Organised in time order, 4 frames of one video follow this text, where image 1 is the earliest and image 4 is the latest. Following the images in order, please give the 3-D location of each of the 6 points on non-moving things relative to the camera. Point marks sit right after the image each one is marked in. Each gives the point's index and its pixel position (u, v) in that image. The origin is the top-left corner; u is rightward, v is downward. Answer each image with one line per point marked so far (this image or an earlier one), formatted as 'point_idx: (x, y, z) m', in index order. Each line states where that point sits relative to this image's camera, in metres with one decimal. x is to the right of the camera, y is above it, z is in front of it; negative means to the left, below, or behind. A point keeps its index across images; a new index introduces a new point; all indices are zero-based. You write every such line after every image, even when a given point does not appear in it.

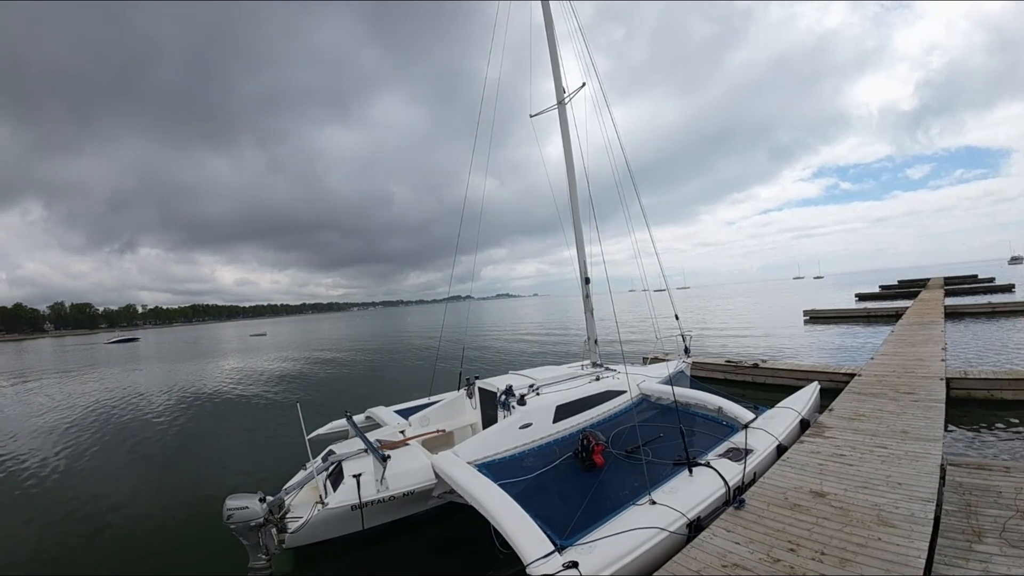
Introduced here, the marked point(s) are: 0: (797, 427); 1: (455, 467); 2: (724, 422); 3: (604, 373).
0: (+4.4, -2.1, +5.2) m
1: (-0.9, -2.5, +5.0) m
2: (+3.6, -2.1, +5.5) m
3: (+2.5, -2.0, +8.3) m
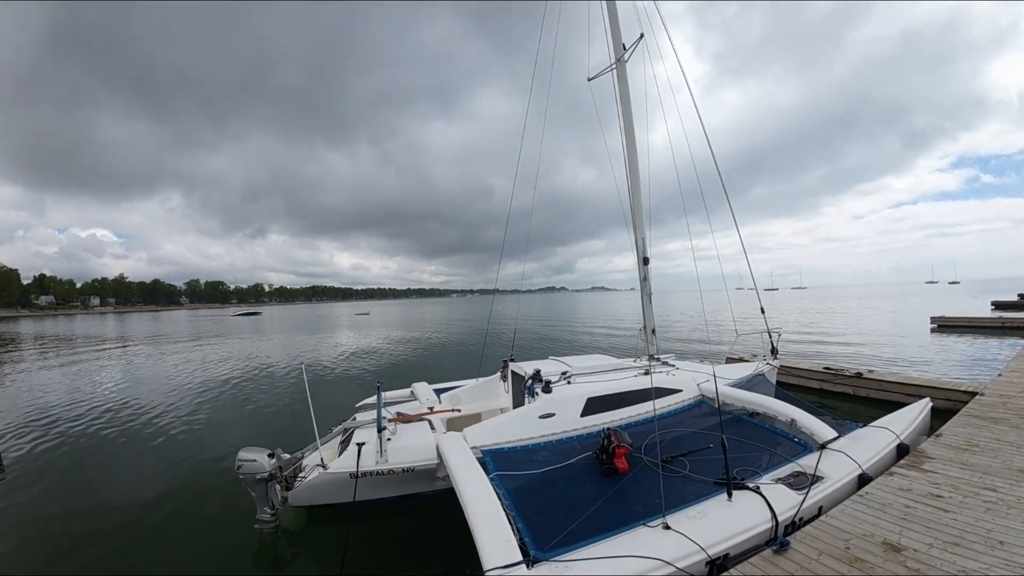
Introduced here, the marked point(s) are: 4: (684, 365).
0: (+4.6, -2.0, +4.2) m
1: (-0.7, -2.2, +4.8) m
2: (+3.8, -2.0, +4.6) m
3: (+3.2, -1.8, +7.5) m
4: (+3.8, -1.8, +7.6) m
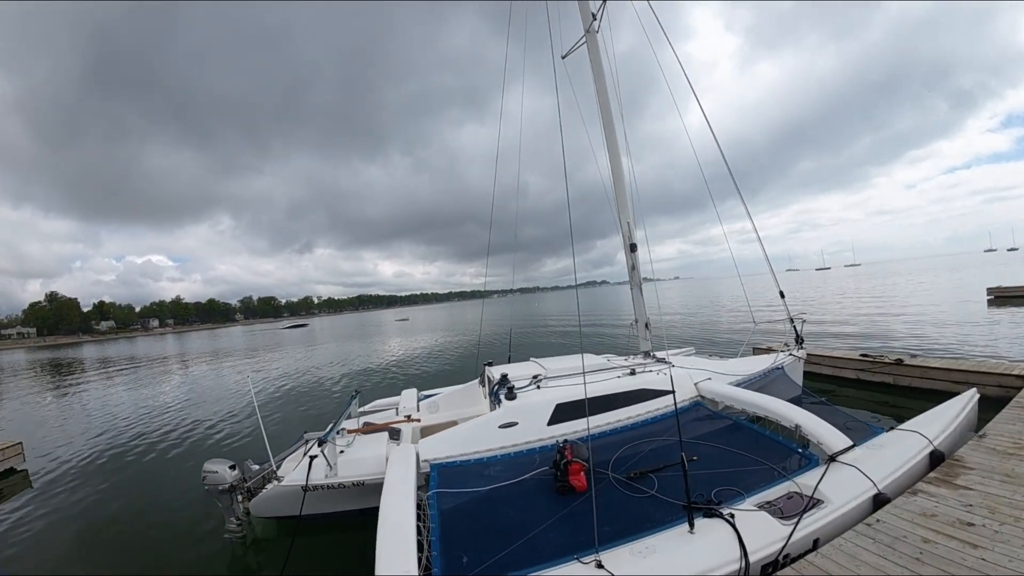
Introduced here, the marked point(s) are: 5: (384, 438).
0: (+3.9, -1.7, +3.2) m
1: (-1.4, -2.2, +4.2) m
2: (+3.1, -1.7, +3.7) m
3: (+2.7, -1.5, +6.6) m
4: (+3.3, -1.5, +6.7) m
5: (-2.3, -2.7, +6.3) m
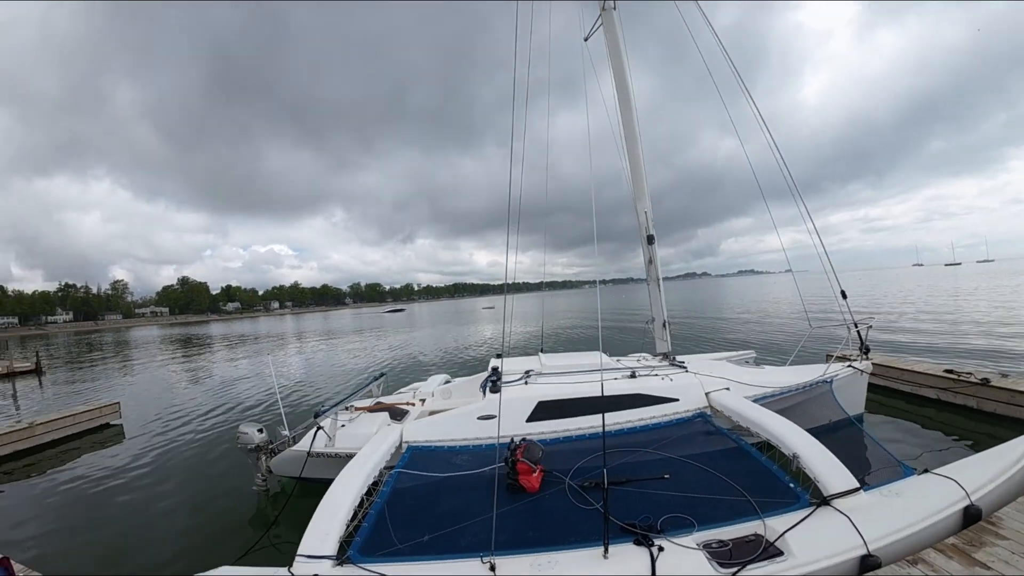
0: (+3.2, -1.7, +2.5) m
1: (-1.8, -2.1, +4.4) m
2: (+2.5, -1.8, +3.1) m
3: (+2.6, -1.4, +6.0) m
4: (+3.2, -1.5, +6.1) m
5: (-2.4, -2.5, +6.6) m
